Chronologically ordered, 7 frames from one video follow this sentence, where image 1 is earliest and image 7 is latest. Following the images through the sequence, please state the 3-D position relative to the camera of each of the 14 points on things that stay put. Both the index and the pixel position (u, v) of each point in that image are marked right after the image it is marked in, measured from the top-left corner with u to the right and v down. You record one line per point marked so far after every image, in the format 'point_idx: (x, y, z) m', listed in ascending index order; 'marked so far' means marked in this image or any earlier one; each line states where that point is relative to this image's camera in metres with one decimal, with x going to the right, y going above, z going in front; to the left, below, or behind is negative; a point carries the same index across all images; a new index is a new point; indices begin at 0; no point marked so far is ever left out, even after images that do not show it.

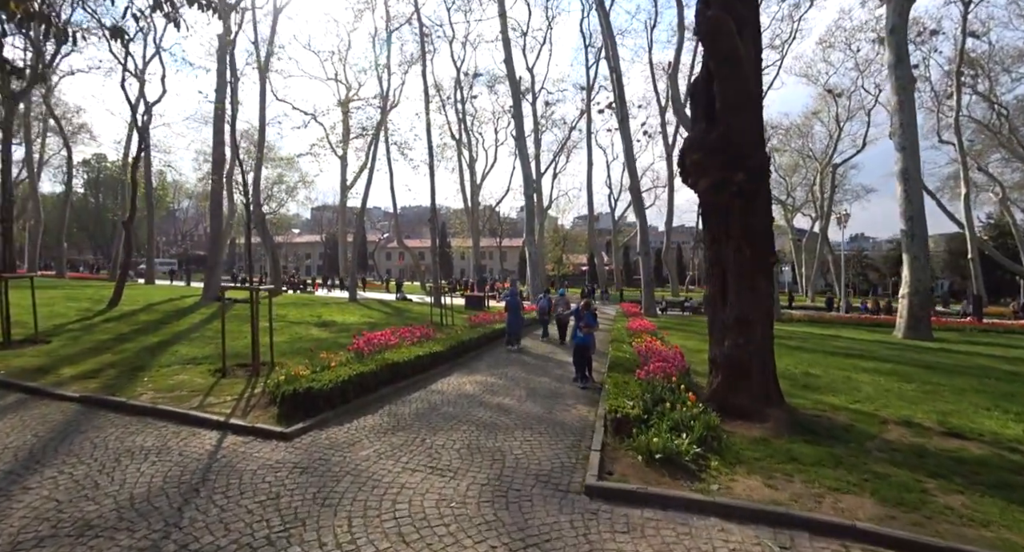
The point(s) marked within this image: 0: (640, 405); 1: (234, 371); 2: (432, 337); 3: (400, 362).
0: (+1.8, -1.8, +7.2) m
1: (-5.3, -1.8, +10.0) m
2: (-1.9, -1.5, +12.7) m
3: (-2.0, -1.6, +9.6) m
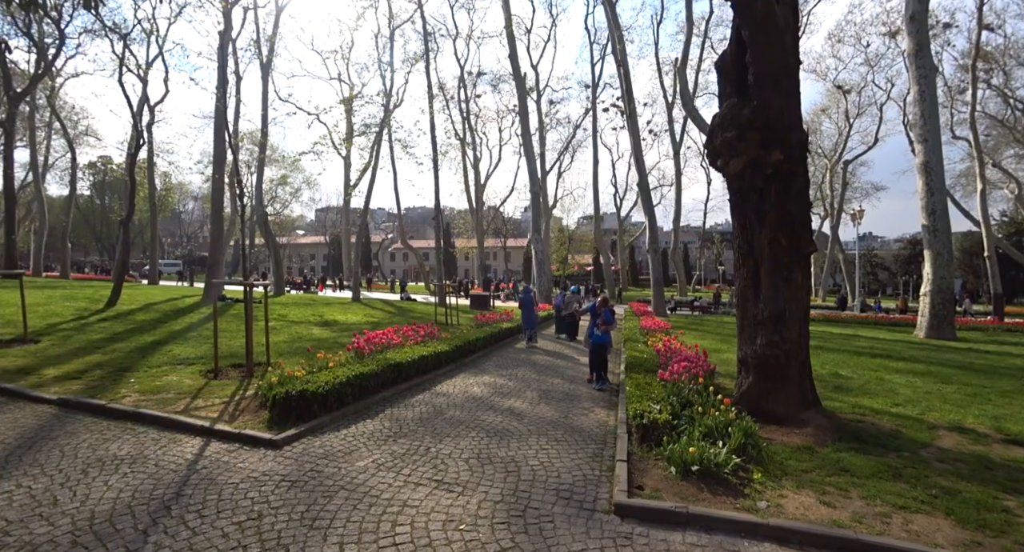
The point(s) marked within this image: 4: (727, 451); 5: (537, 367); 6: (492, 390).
0: (+1.9, -1.6, +6.5) m
1: (-5.1, -1.7, +9.4) m
2: (-1.7, -1.4, +12.1) m
3: (-1.9, -1.5, +8.9) m
4: (+2.3, -1.8, +5.5) m
5: (+0.6, -2.0, +11.5) m
6: (-0.4, -1.9, +9.0) m
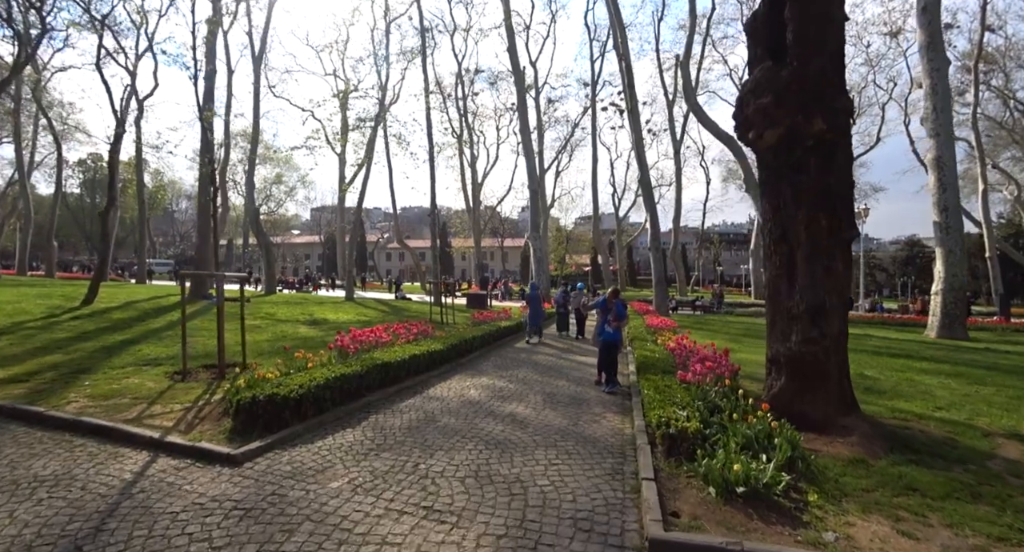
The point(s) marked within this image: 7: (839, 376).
0: (+2.0, -1.5, +5.6) m
1: (-5.1, -1.6, +8.4) m
2: (-1.7, -1.3, +11.2) m
3: (-1.8, -1.3, +8.0) m
4: (+2.3, -1.7, +4.6) m
5: (+0.6, -1.9, +10.6) m
6: (-0.3, -1.8, +8.1) m
7: (+4.2, -1.3, +6.8) m
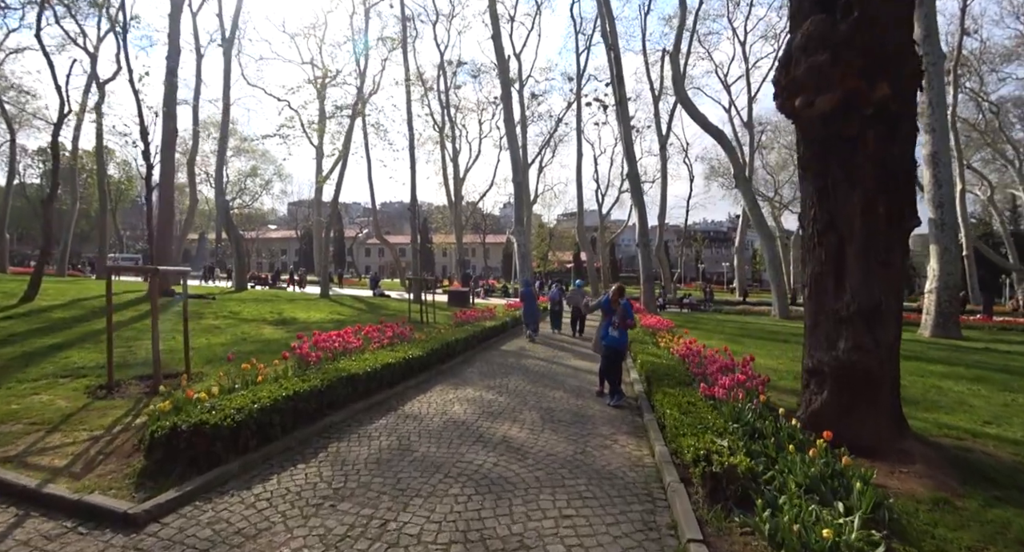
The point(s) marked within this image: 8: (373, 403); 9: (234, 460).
0: (+1.9, -1.5, +4.5) m
1: (-5.2, -1.5, +7.1) m
2: (-1.9, -1.2, +9.9) m
3: (-1.9, -1.2, +6.7) m
4: (+2.3, -1.6, +3.5) m
5: (+0.4, -1.8, +9.4) m
6: (-0.5, -1.7, +6.9) m
7: (+4.1, -1.3, +5.7) m
8: (-1.8, -1.6, +6.8) m
9: (-2.4, -1.6, +4.6) m
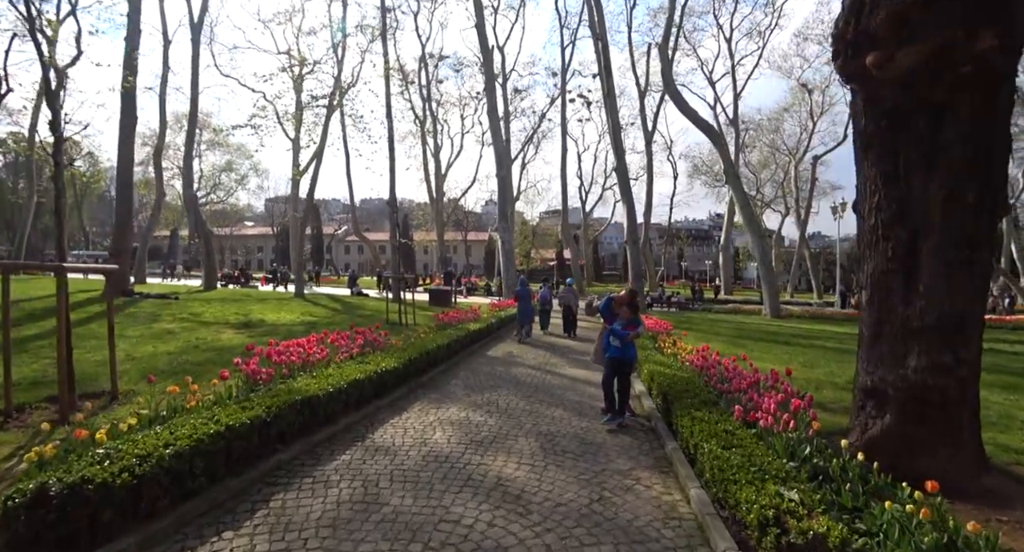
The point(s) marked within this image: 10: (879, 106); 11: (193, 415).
0: (+2.0, -1.5, +3.4) m
1: (-5.3, -1.5, +5.7) m
2: (-2.1, -1.2, +8.7) m
3: (-2.0, -1.2, +5.5) m
4: (+2.4, -1.7, +2.4) m
5: (+0.2, -1.8, +8.3) m
6: (-0.5, -1.7, +5.7) m
7: (+4.1, -1.3, +4.7) m
8: (-1.9, -1.6, +5.6) m
9: (-2.4, -1.6, +3.3) m
10: (+3.1, +1.5, +4.5) m
11: (-2.8, -1.2, +4.5) m
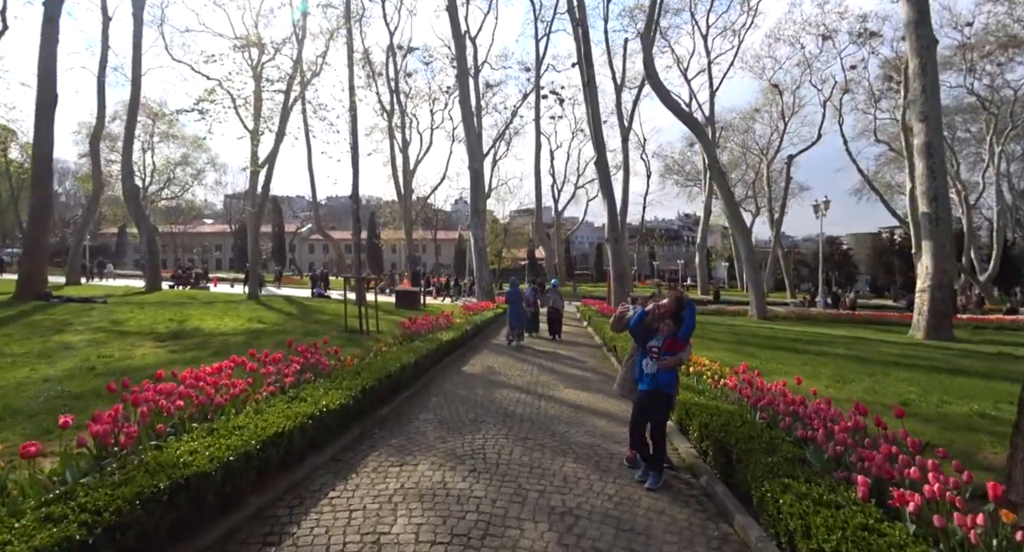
0: (+2.1, -1.5, +1.6) m
1: (-5.2, -1.5, +3.5) m
2: (-2.2, -1.2, +6.6) m
3: (-2.0, -1.3, +3.4) m
4: (+2.6, -1.7, +0.6) m
5: (+0.1, -1.8, +6.3) m
6: (-0.5, -1.8, +3.8) m
7: (+4.2, -1.3, +3.0) m
8: (-1.8, -1.6, +3.5) m
9: (-2.2, -1.6, +1.2) m
10: (+3.2, +1.4, +2.7) m
11: (-2.7, -1.2, +2.4) m
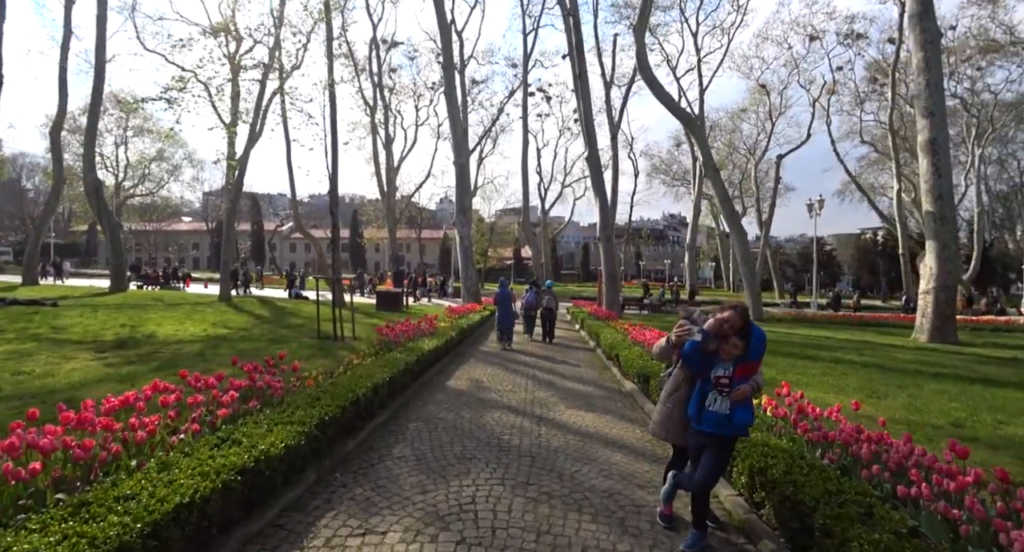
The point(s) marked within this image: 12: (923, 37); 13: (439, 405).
0: (+2.2, -1.5, +0.4) m
1: (-5.2, -1.5, +2.1) m
2: (-2.3, -1.2, +5.3) m
3: (-1.9, -1.3, +2.2) m
4: (+2.7, -1.7, -0.5) m
5: (+0.1, -1.8, +5.1) m
6: (-0.5, -1.8, +2.5) m
7: (+4.3, -1.3, +1.9) m
8: (-1.8, -1.7, +2.2) m
9: (-2.1, -1.6, 0.0) m
10: (+3.3, +1.4, +1.6) m
11: (-2.6, -1.2, +1.2) m
12: (+15.1, +8.8, +18.8) m
13: (-1.0, -1.8, +7.4) m
